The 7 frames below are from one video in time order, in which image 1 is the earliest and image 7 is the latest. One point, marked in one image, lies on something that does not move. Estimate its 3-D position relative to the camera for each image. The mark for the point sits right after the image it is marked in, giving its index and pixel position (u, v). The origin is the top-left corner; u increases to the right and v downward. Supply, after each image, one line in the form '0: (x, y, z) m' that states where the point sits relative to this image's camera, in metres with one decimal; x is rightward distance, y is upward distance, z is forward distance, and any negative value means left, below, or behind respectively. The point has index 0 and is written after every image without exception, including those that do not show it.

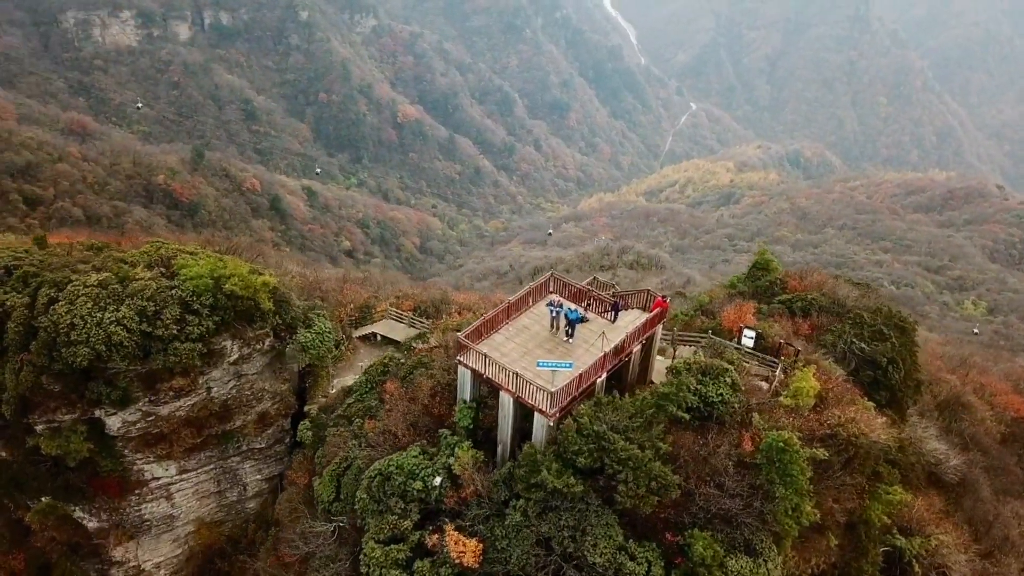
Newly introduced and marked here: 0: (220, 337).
0: (-6.9, -1.1, +18.8) m
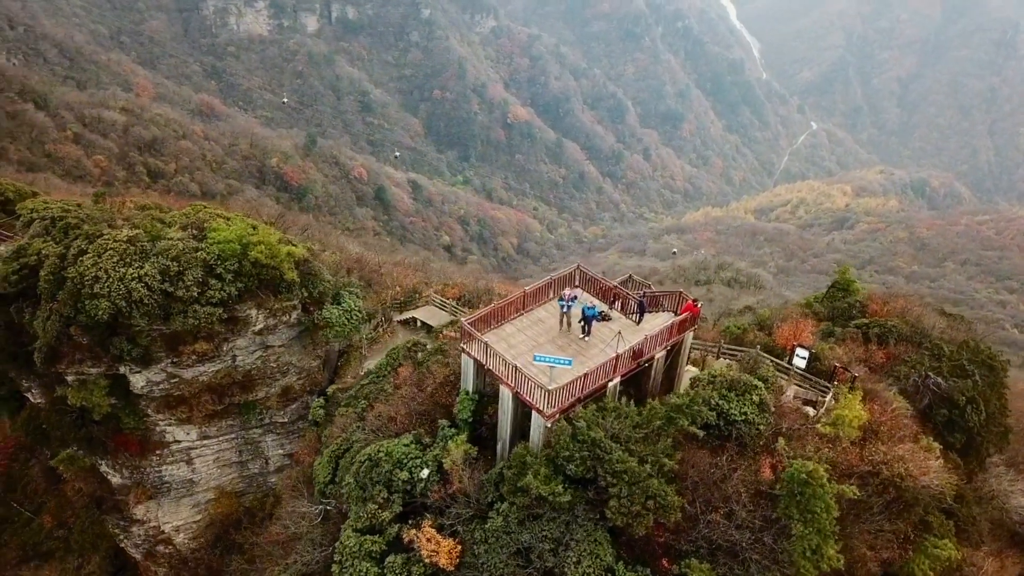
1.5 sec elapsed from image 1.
0: (-6.2, -0.4, +18.5) m
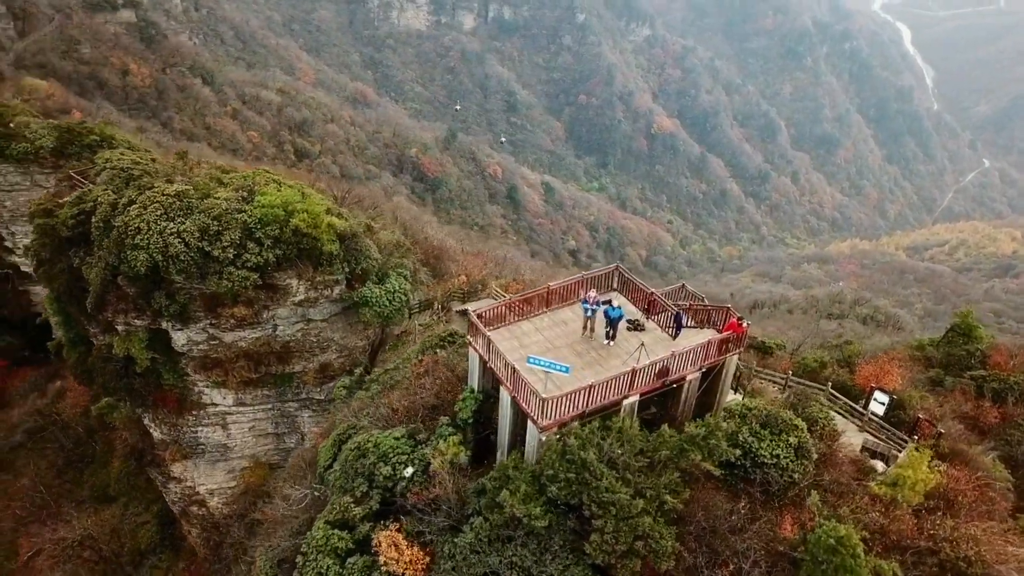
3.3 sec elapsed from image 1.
0: (-5.2, +0.3, +18.0) m
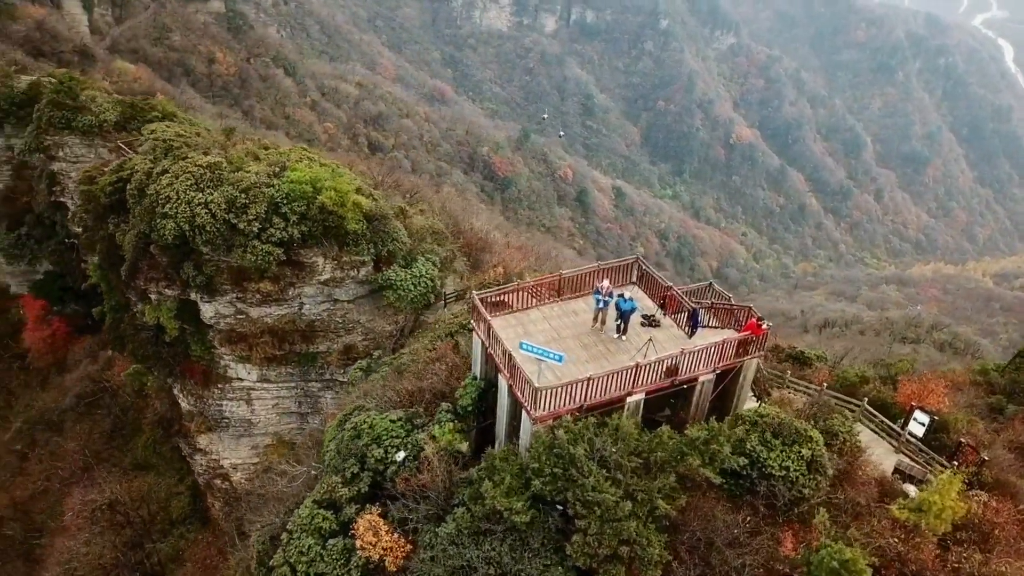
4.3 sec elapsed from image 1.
0: (-4.6, +0.9, +17.9) m
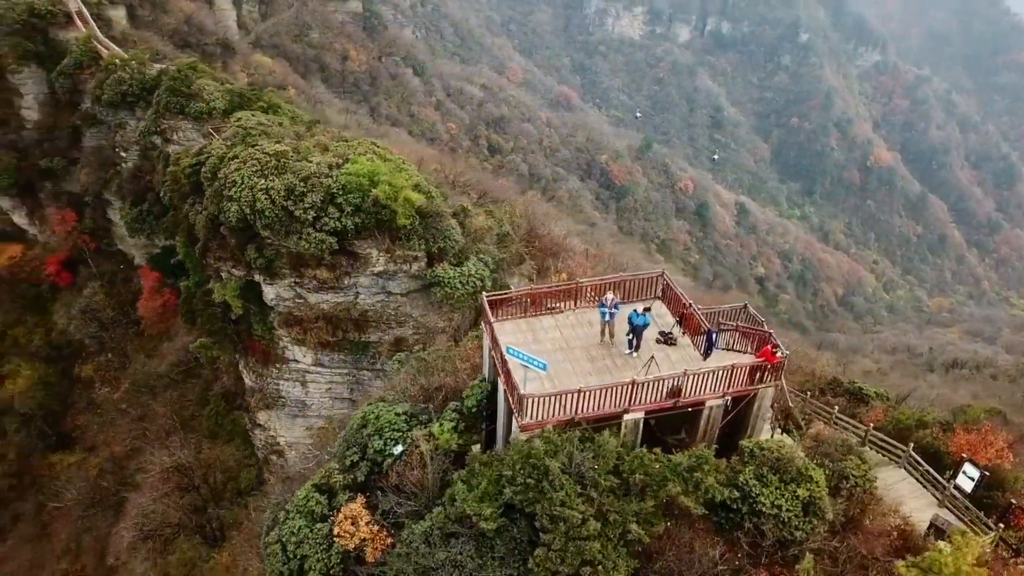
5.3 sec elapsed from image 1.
0: (-3.5, +1.1, +18.3) m
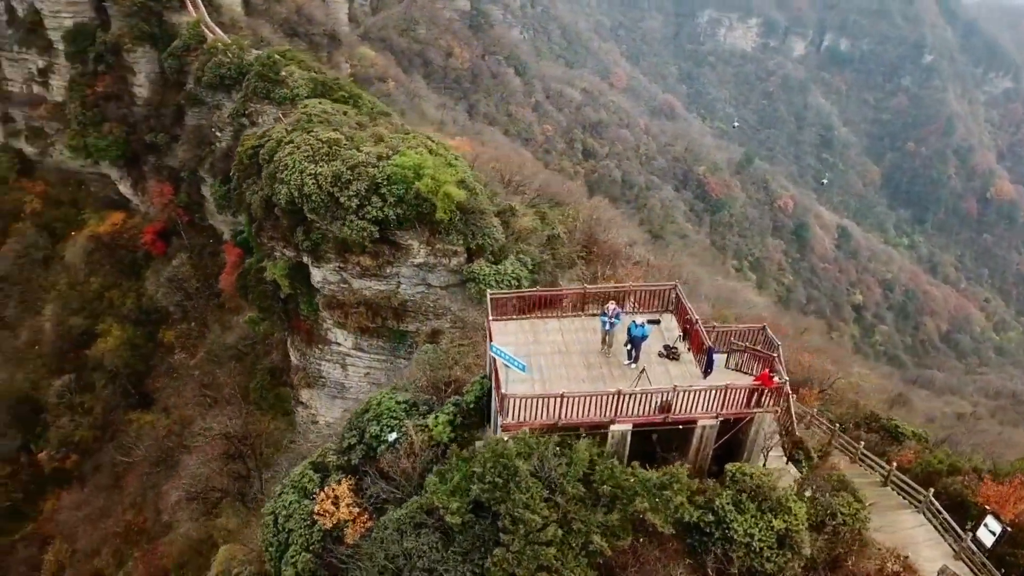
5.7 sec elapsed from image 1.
0: (-2.6, +1.3, +18.7) m
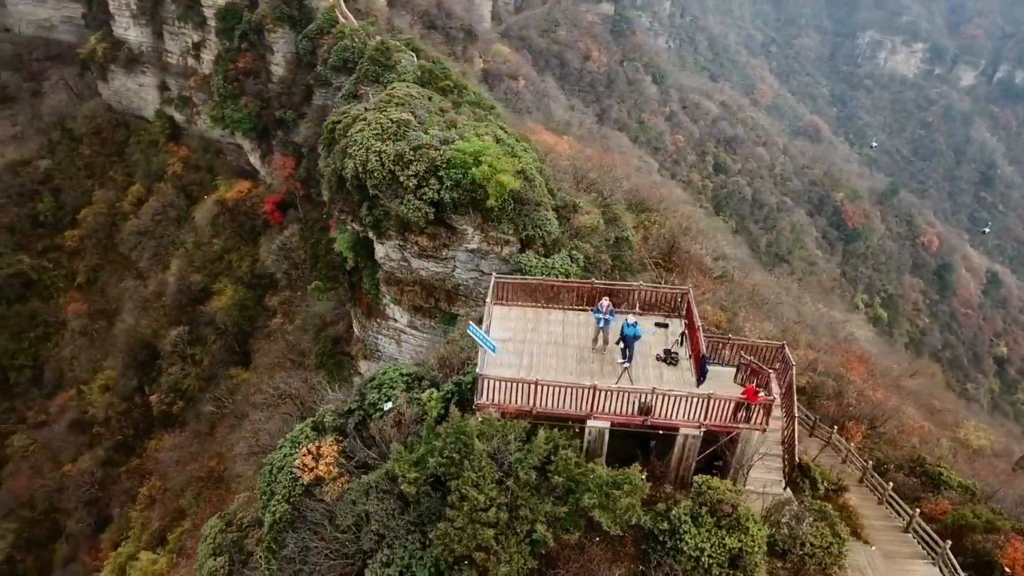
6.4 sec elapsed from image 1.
0: (-1.3, +1.7, +19.0) m
